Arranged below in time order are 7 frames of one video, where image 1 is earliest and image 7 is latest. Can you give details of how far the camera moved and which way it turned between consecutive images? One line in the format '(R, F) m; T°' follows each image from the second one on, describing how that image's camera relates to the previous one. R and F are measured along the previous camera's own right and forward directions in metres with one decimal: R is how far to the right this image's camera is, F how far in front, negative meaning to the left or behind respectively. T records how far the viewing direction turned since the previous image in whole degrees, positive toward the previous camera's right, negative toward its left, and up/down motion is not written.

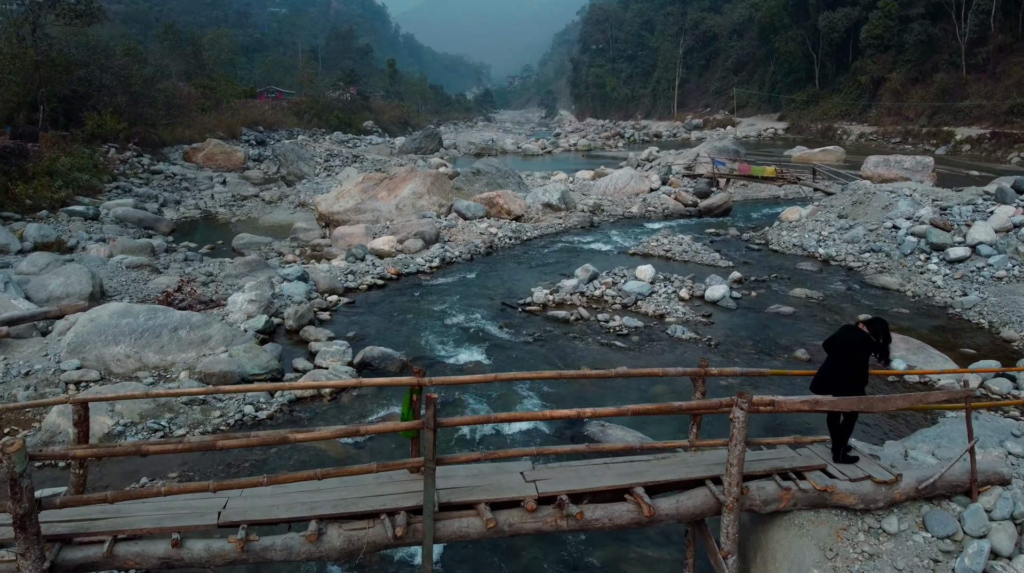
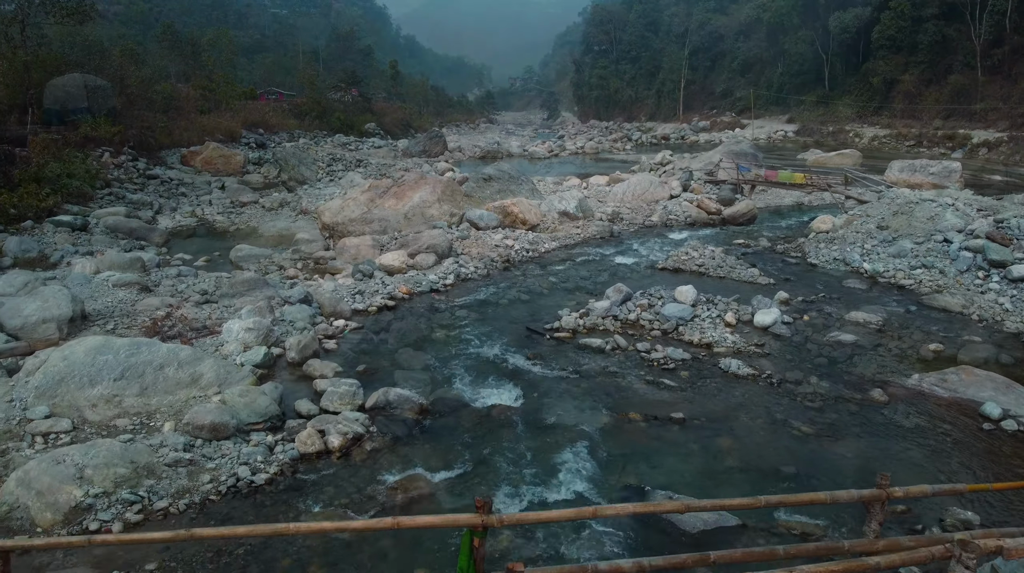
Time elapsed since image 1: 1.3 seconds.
(-0.4, +1.4) m; 0°
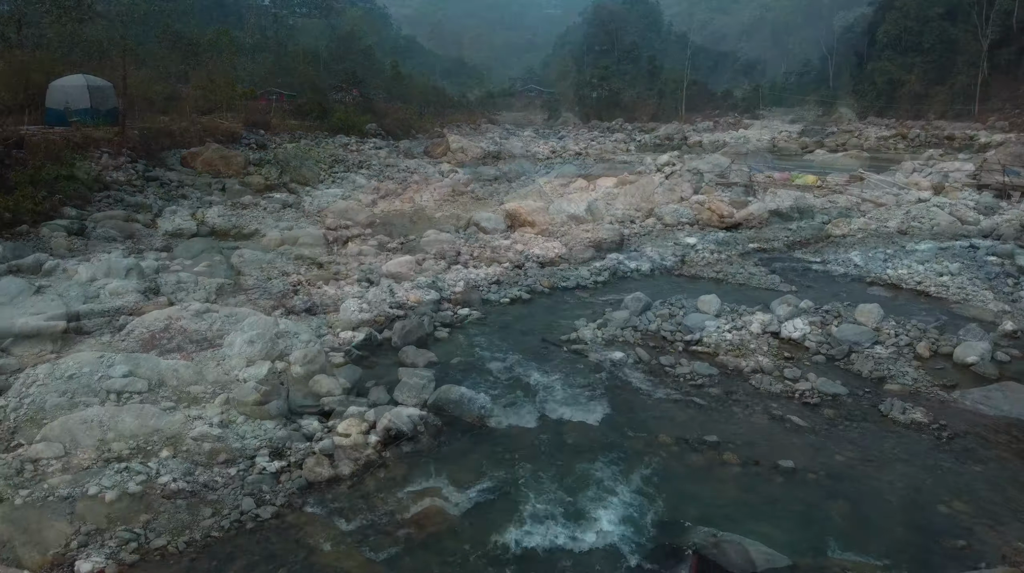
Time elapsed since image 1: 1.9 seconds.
(-0.1, +0.2) m; 0°
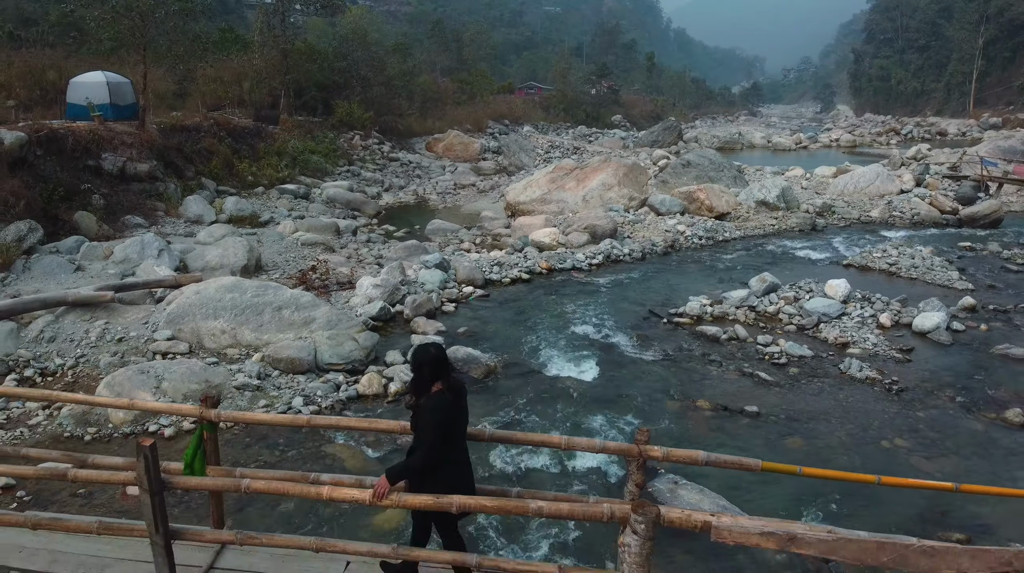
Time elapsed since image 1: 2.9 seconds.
(0.0, -0.8) m; 0°
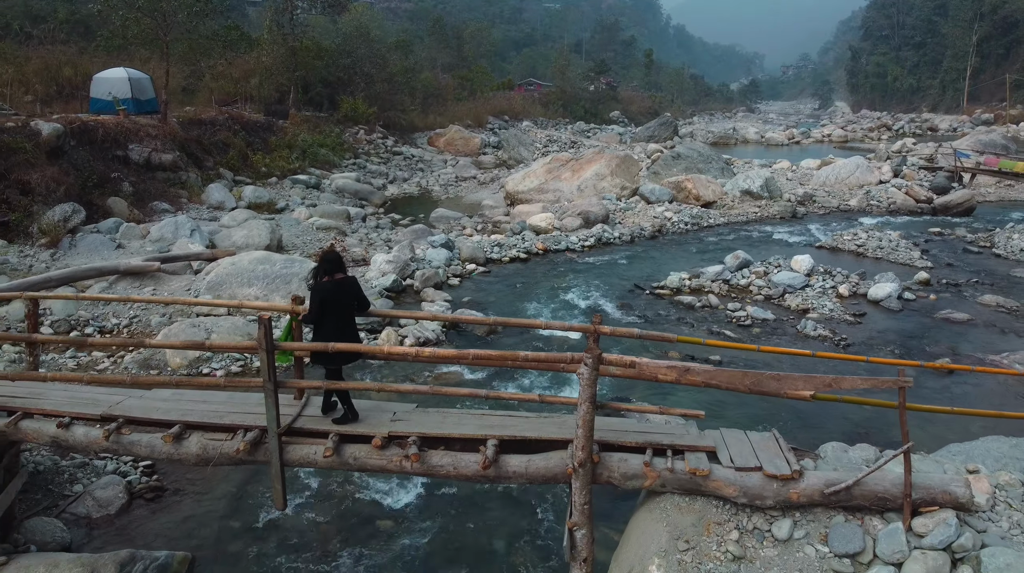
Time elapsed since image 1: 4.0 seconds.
(0.0, -1.0) m; 0°
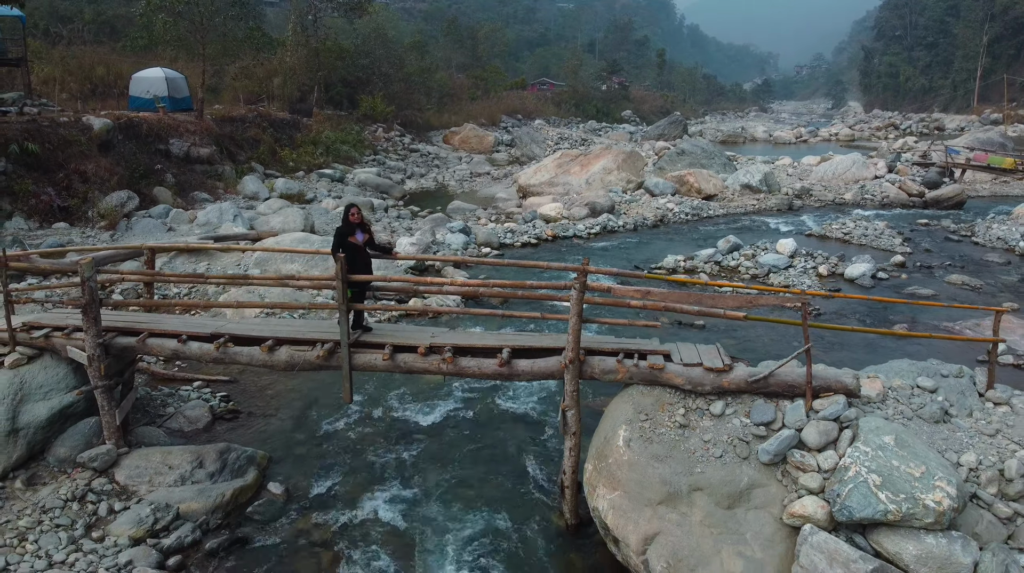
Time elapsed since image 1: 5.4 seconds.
(0.0, -1.1) m; -1°
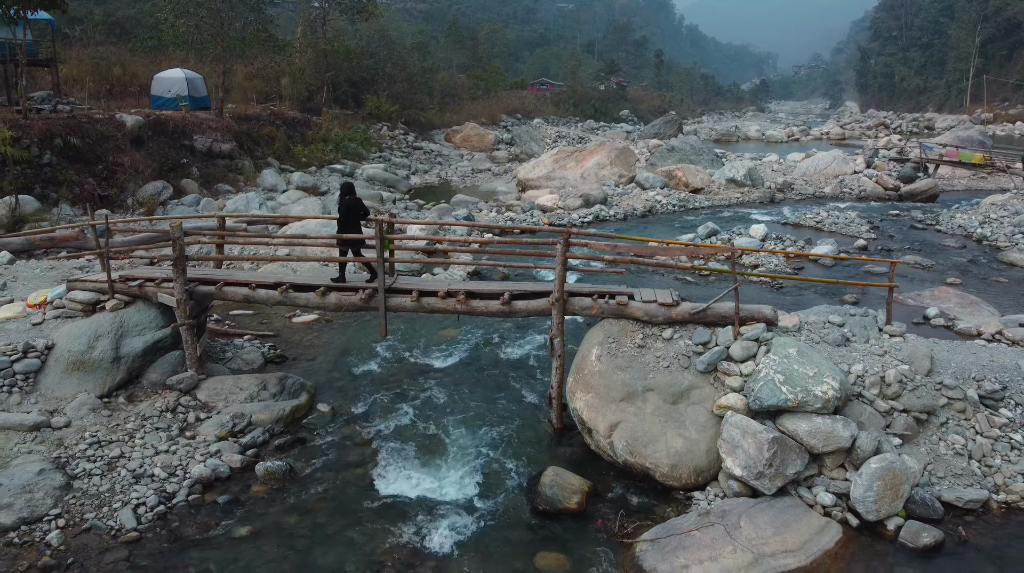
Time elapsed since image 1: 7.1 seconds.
(0.0, -1.2) m; 0°
